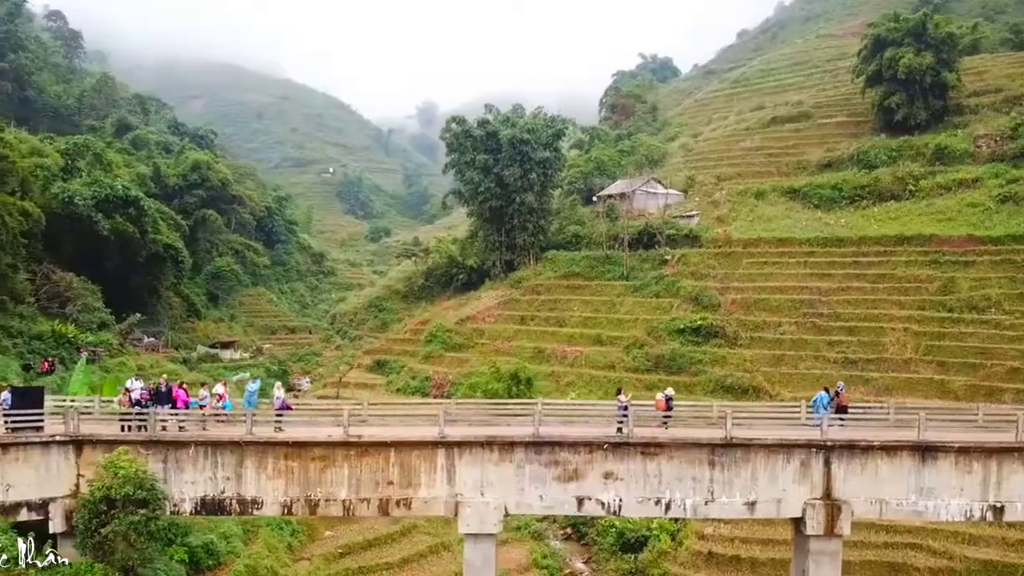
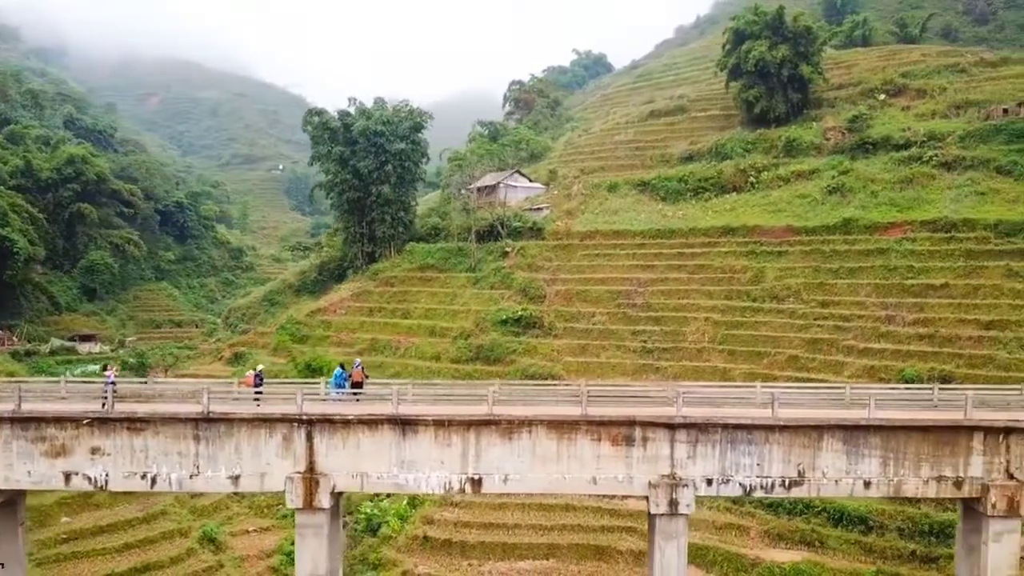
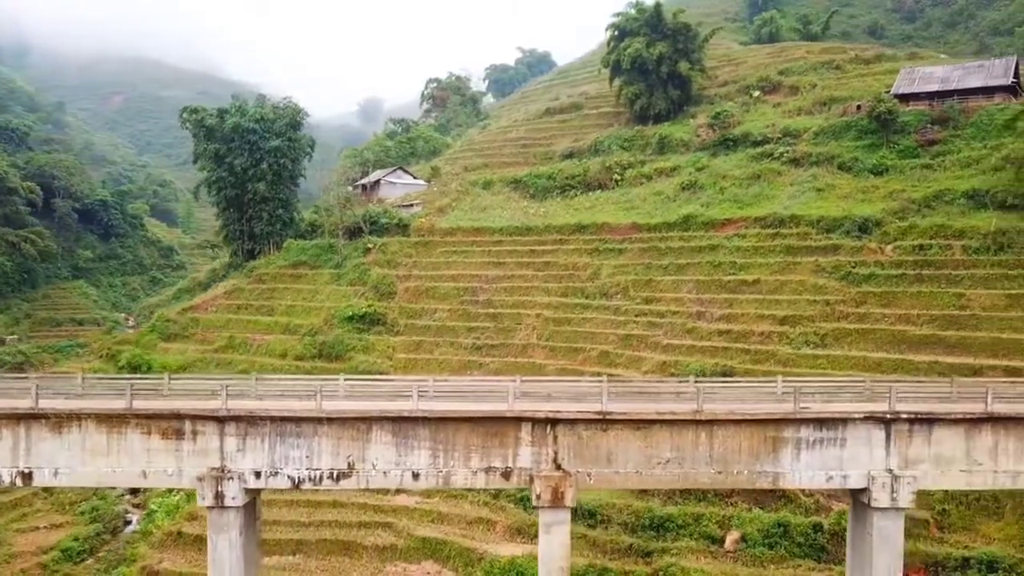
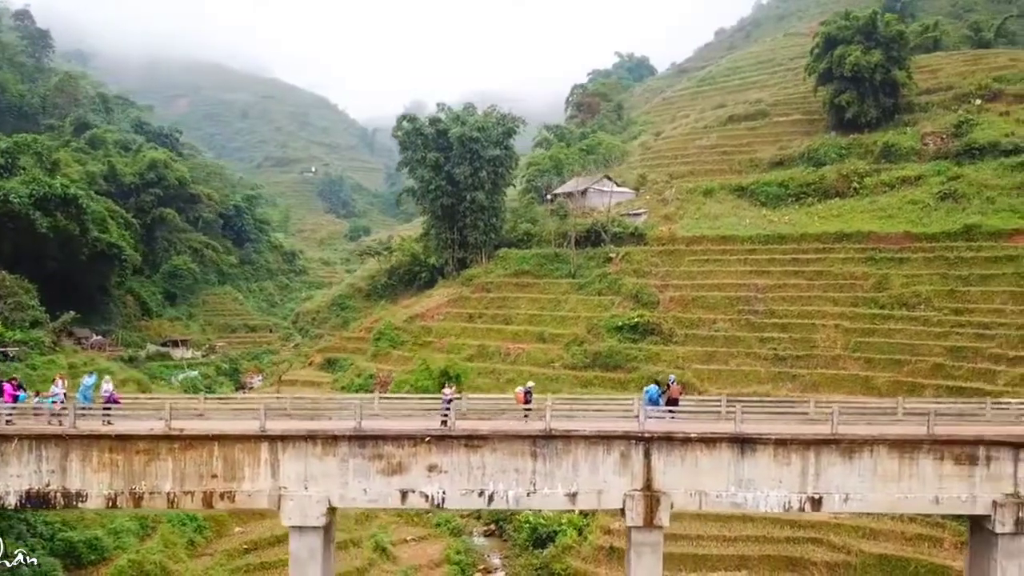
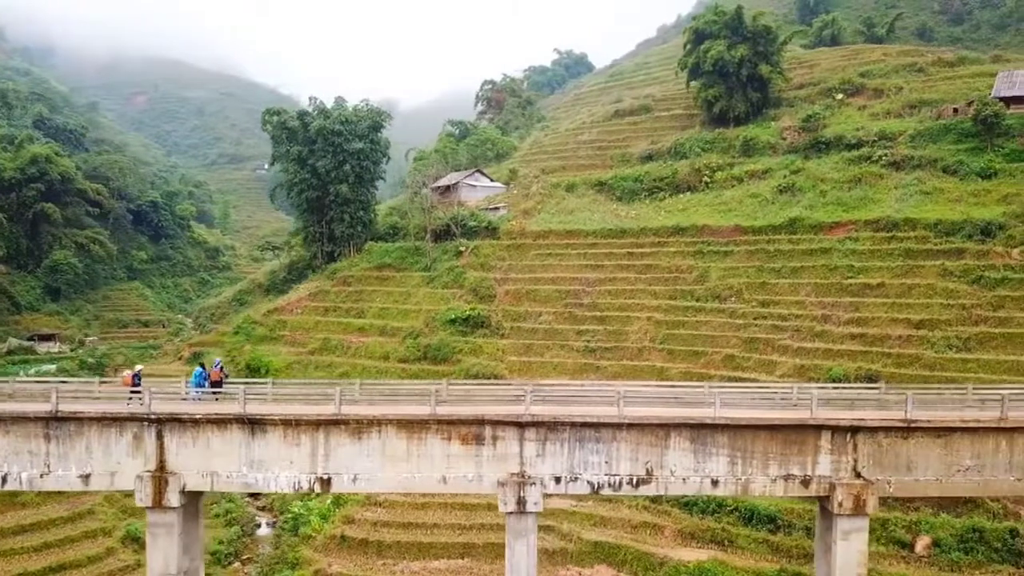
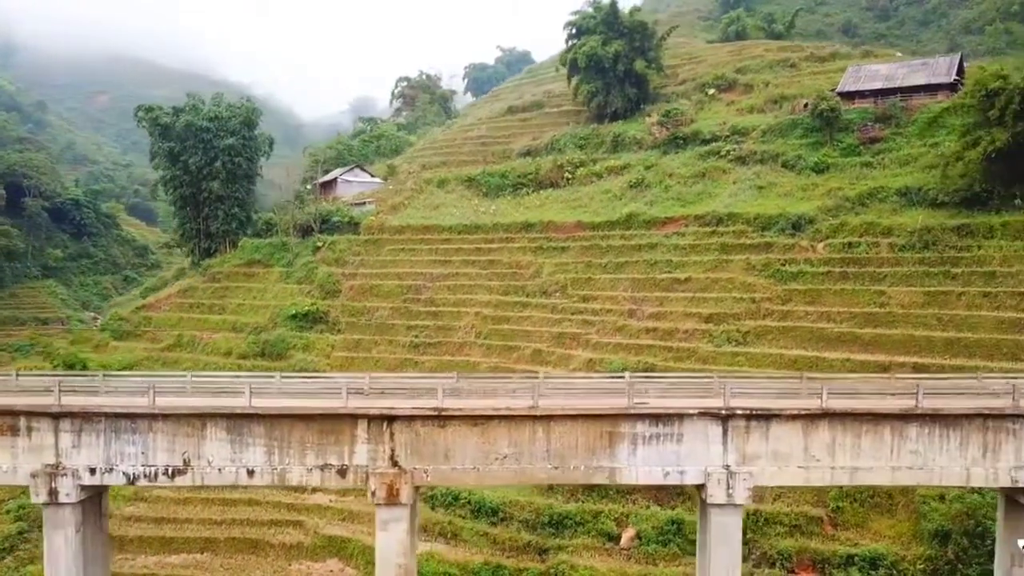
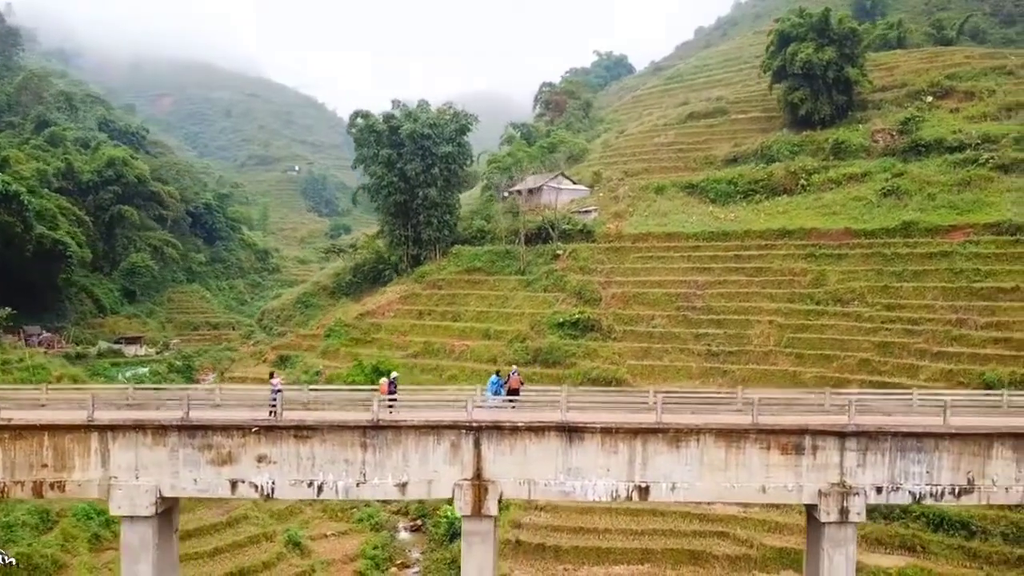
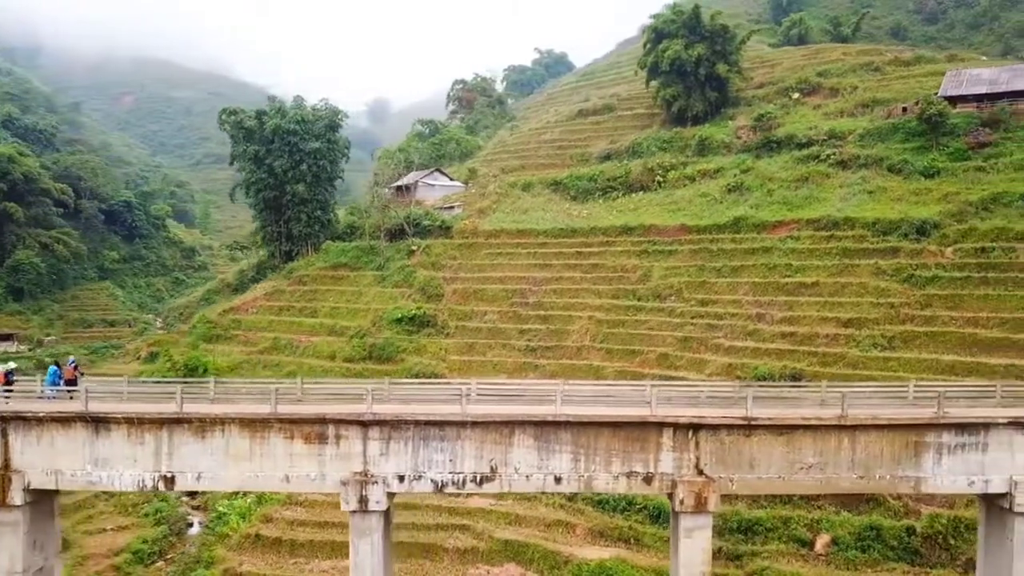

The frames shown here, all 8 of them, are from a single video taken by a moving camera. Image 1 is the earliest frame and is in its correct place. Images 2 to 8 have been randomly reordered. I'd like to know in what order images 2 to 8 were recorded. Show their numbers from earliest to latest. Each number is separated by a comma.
4, 7, 2, 5, 8, 3, 6
